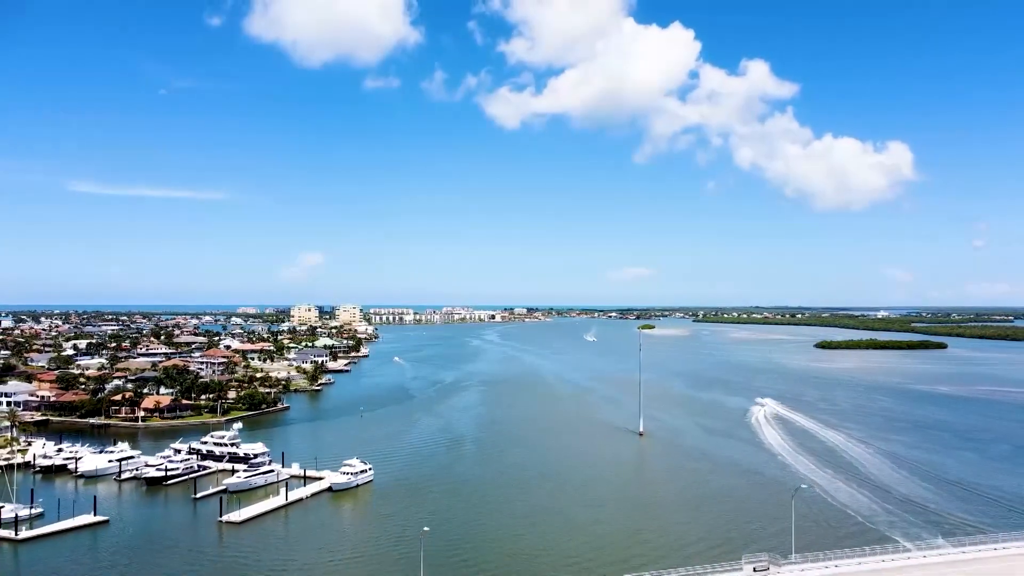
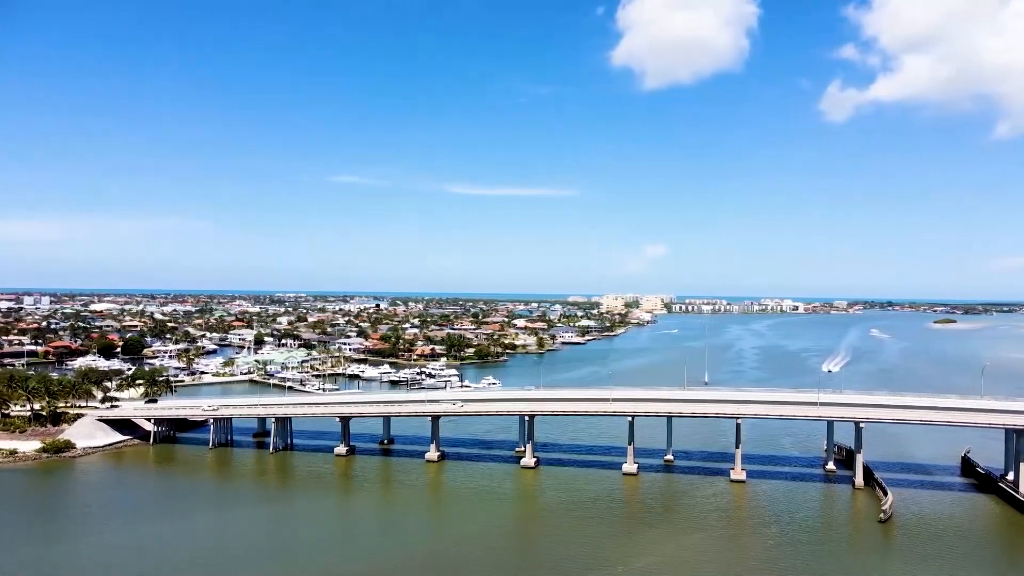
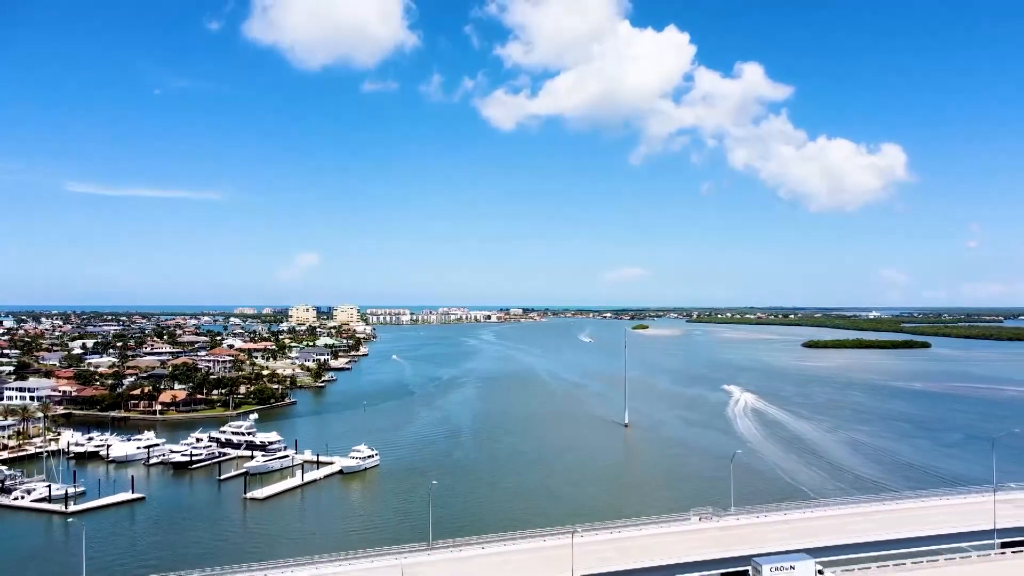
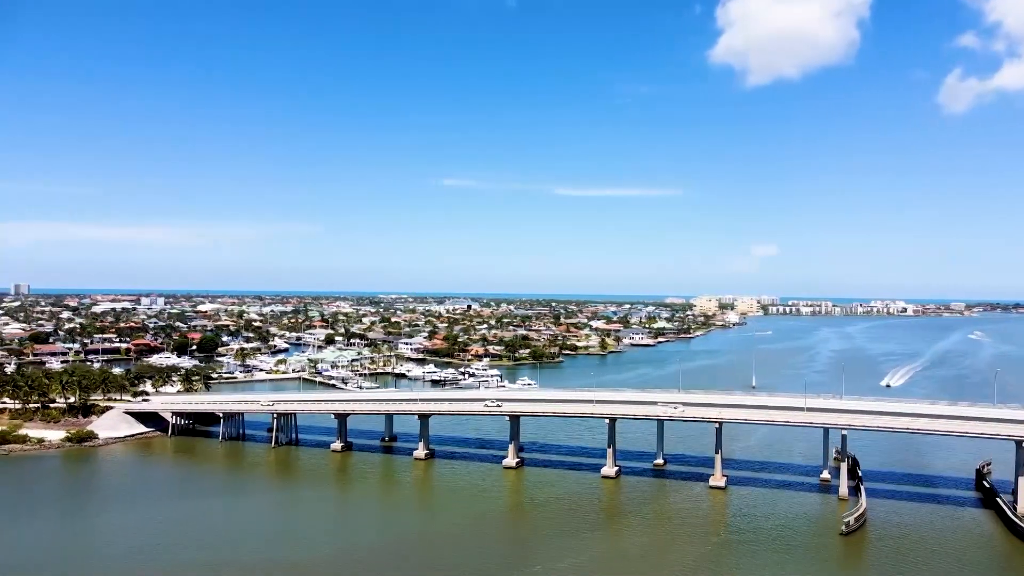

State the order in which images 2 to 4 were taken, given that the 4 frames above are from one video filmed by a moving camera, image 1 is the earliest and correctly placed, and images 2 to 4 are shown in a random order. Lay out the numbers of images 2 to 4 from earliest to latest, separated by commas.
3, 2, 4
